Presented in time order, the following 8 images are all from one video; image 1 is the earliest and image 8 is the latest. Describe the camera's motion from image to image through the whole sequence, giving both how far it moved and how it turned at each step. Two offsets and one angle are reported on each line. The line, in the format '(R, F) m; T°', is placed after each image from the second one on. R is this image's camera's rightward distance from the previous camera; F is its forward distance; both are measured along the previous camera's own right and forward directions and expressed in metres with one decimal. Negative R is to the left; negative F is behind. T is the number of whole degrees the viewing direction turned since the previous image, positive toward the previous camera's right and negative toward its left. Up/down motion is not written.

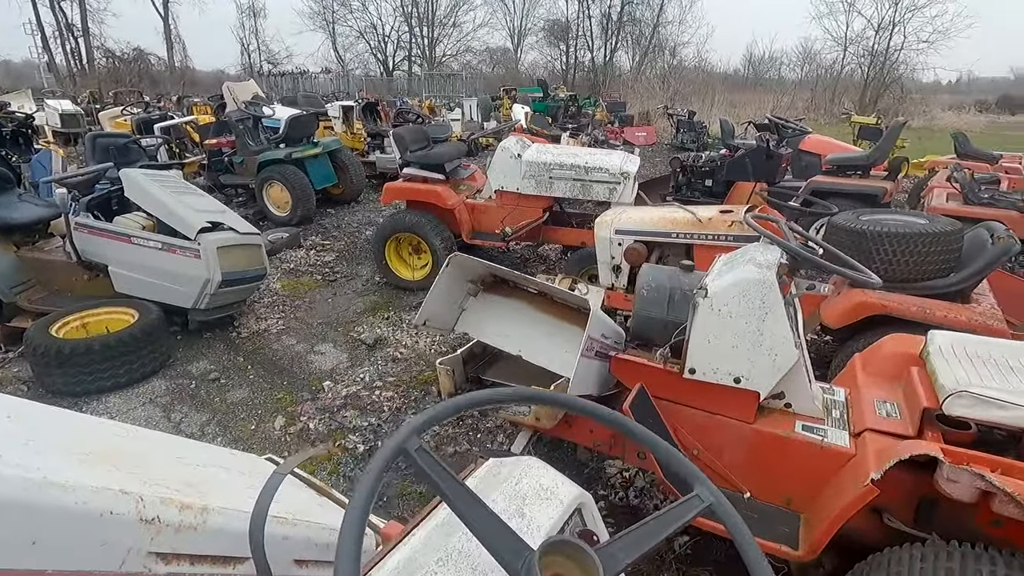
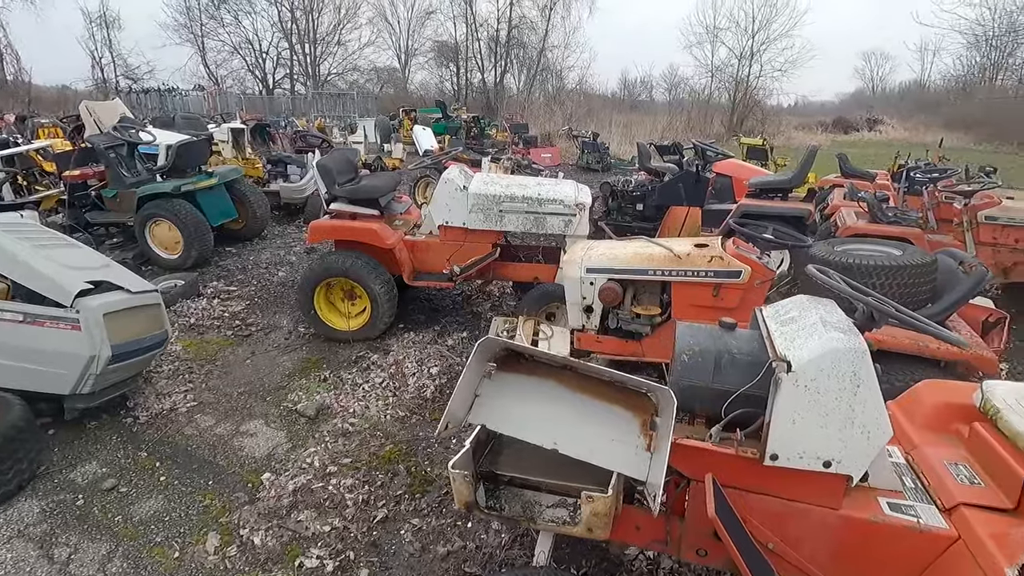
(-0.4, +0.4) m; +11°
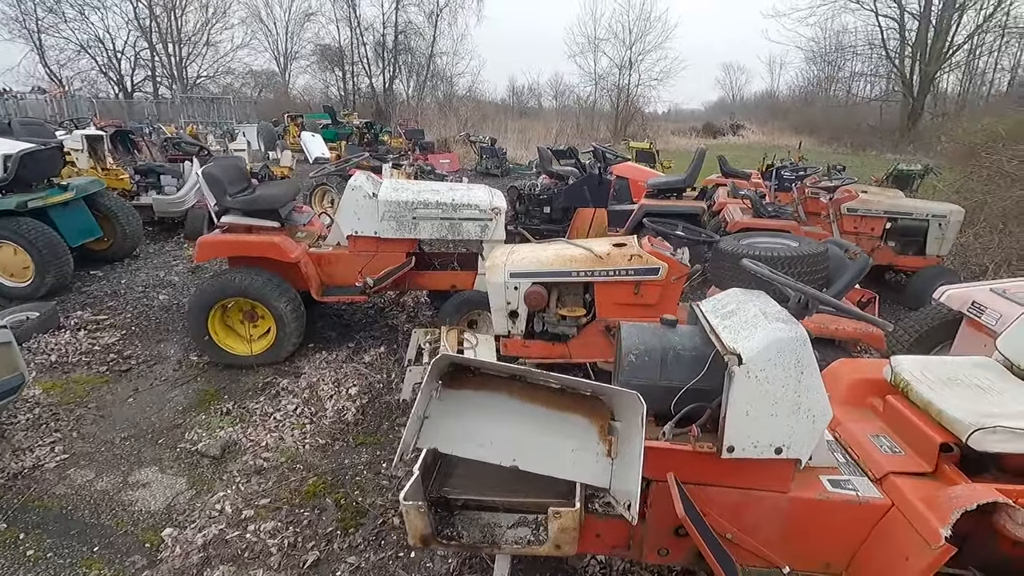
(-0.1, +0.1) m; +11°
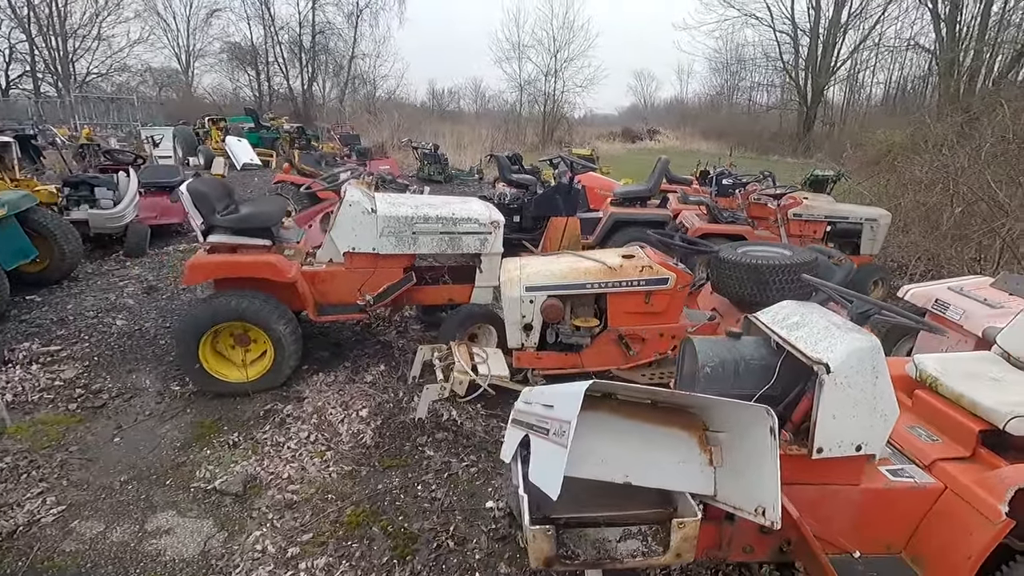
(-0.5, 0.0) m; +8°
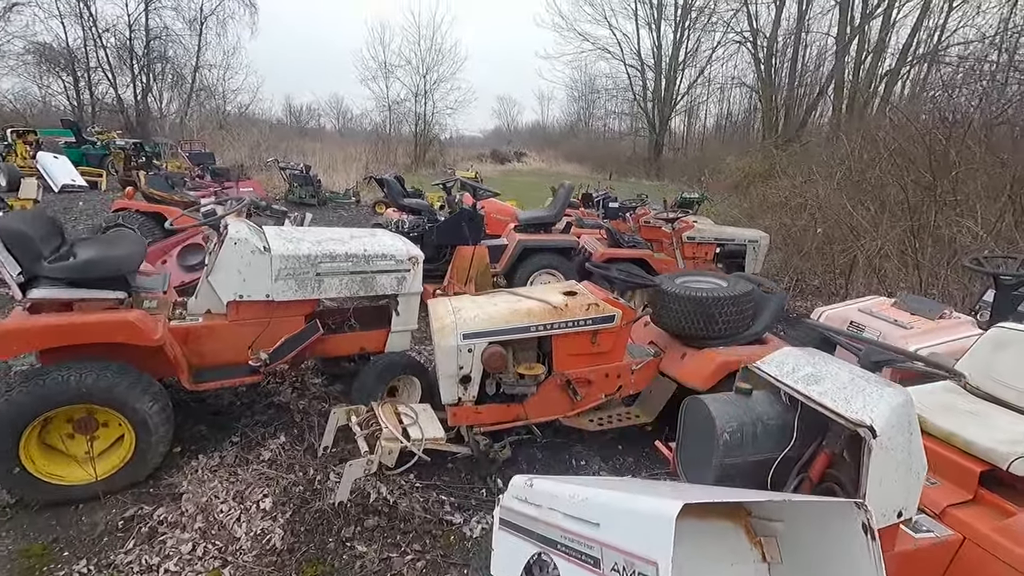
(-0.3, +0.4) m; +14°
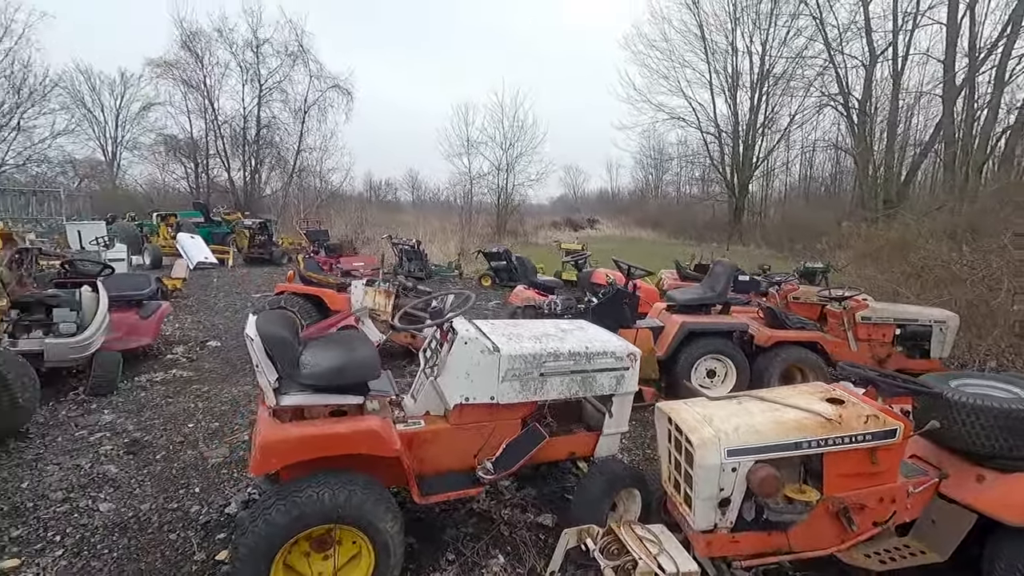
(-0.9, +0.2) m; -7°
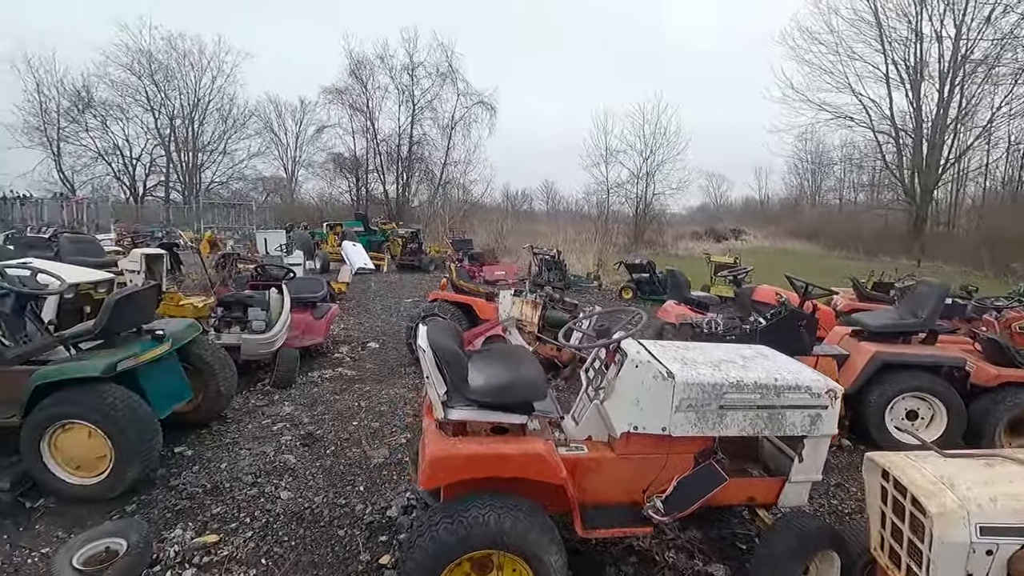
(-0.2, +0.2) m; -14°
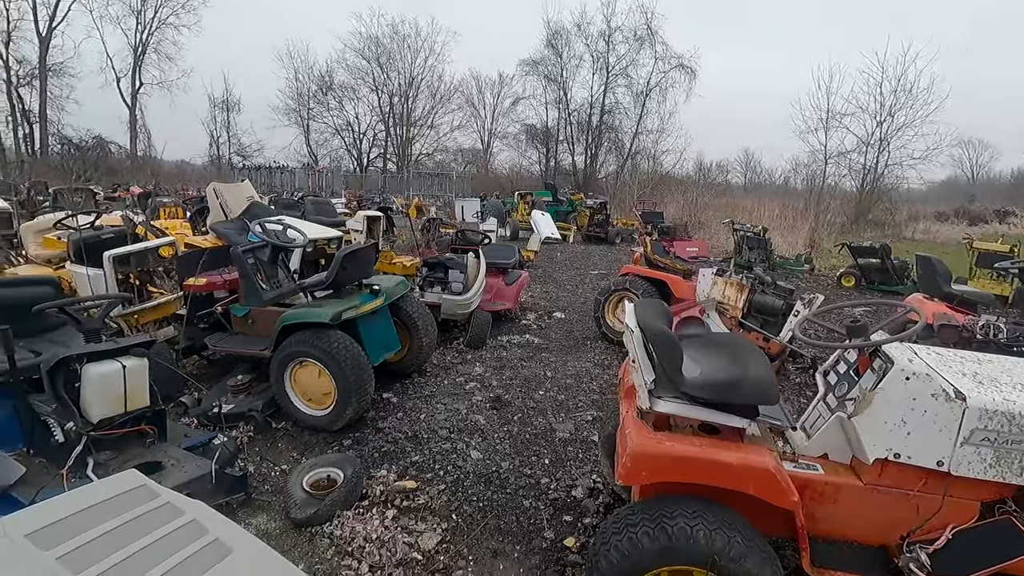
(-0.2, +0.2) m; -19°
